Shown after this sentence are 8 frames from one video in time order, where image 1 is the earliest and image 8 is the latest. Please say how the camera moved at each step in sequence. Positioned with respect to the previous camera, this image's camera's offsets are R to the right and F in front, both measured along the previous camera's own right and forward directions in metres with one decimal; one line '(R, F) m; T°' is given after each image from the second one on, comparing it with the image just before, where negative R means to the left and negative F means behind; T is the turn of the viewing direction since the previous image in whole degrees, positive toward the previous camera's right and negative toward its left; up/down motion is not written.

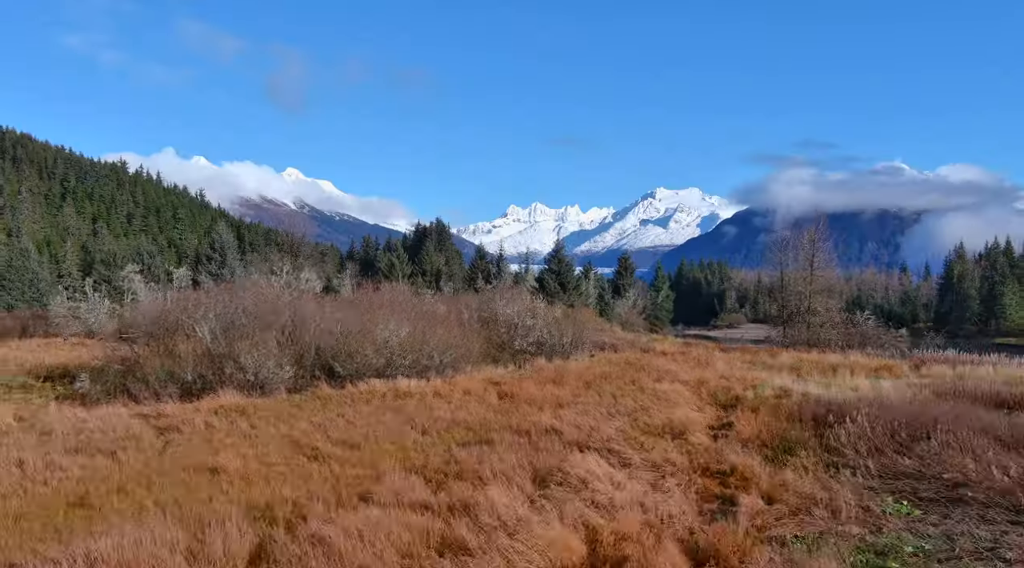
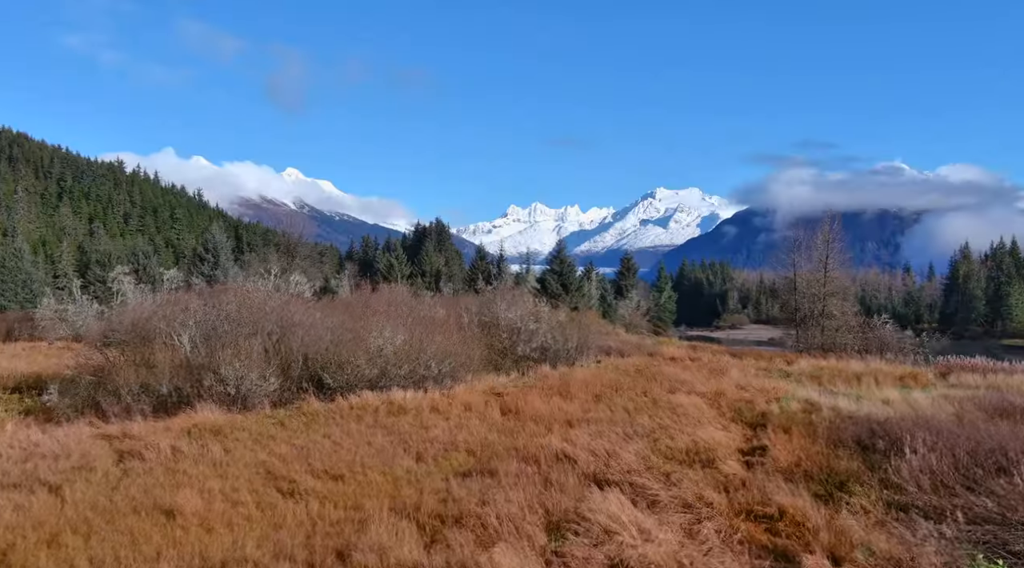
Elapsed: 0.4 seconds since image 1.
(-0.1, +1.8) m; 0°
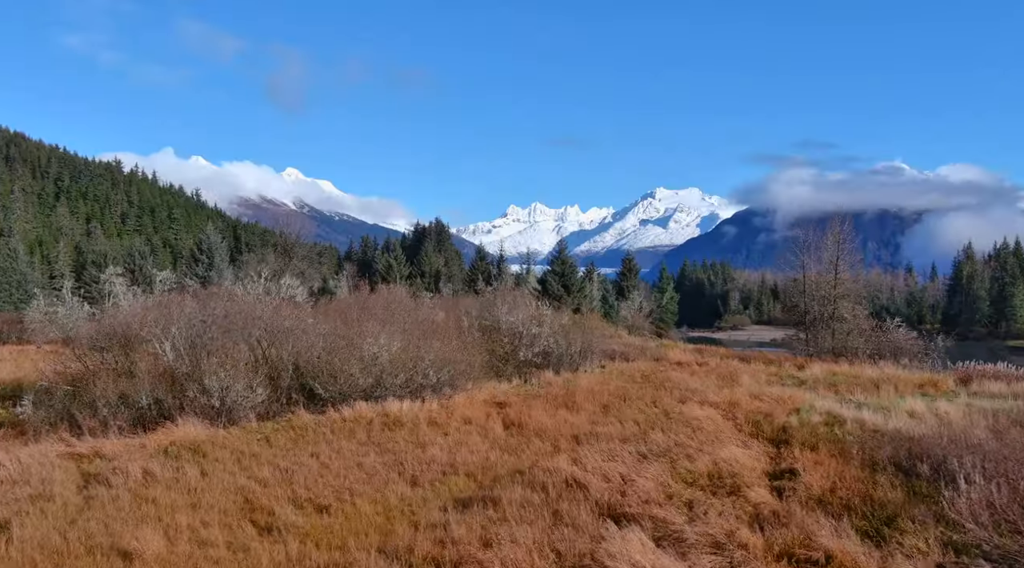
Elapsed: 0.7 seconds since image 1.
(-0.1, +1.3) m; 0°
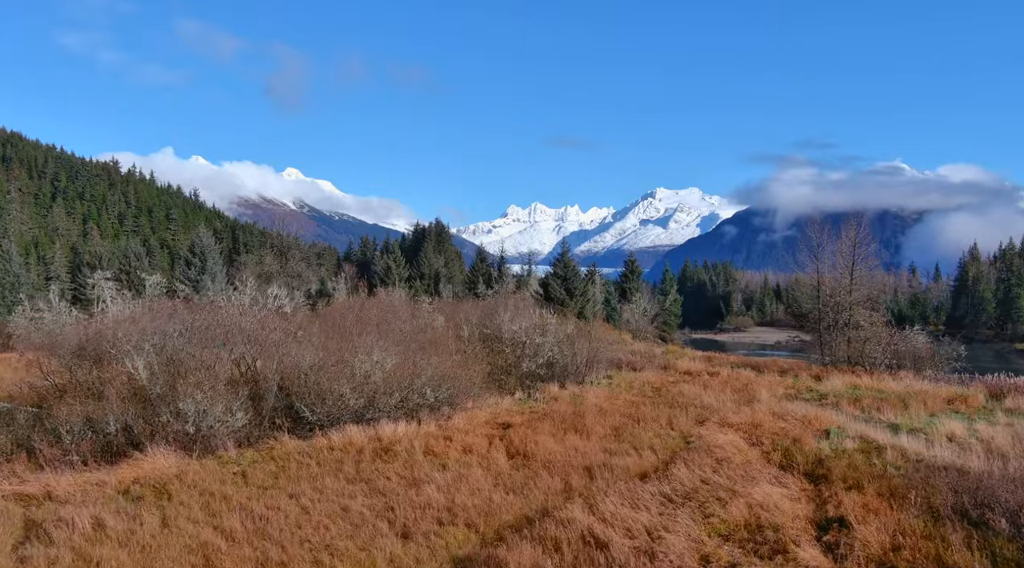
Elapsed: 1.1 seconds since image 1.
(-0.1, +1.7) m; 0°
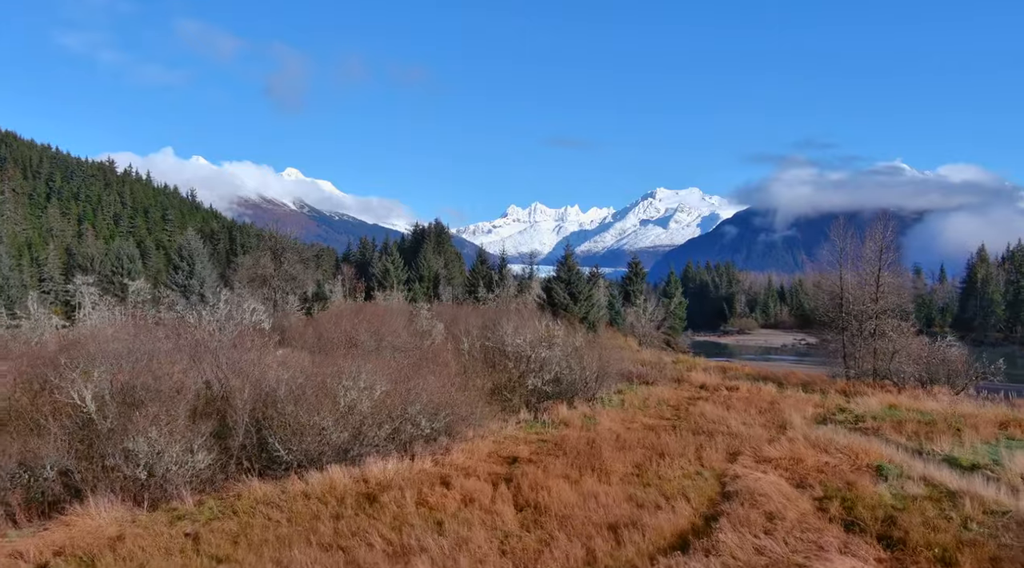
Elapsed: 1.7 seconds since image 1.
(-0.1, +2.6) m; 0°
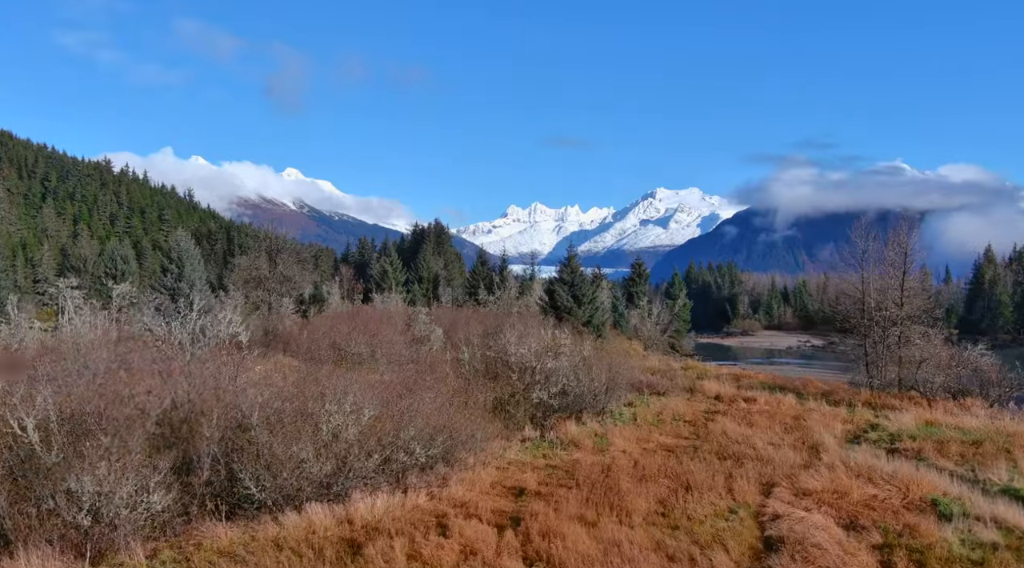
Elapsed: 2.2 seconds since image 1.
(-0.1, +2.1) m; 0°
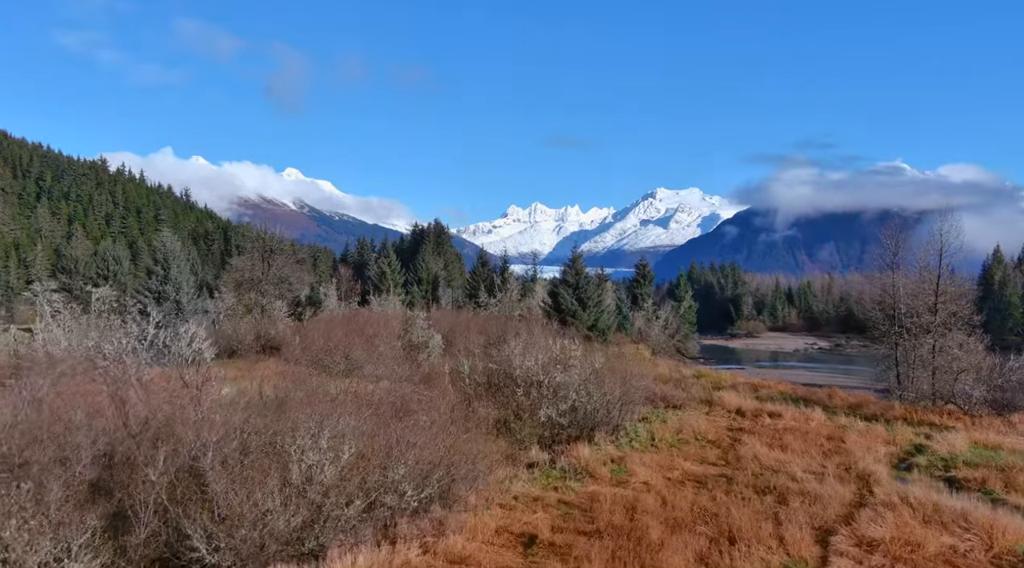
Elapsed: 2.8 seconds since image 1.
(-0.1, +2.6) m; 0°
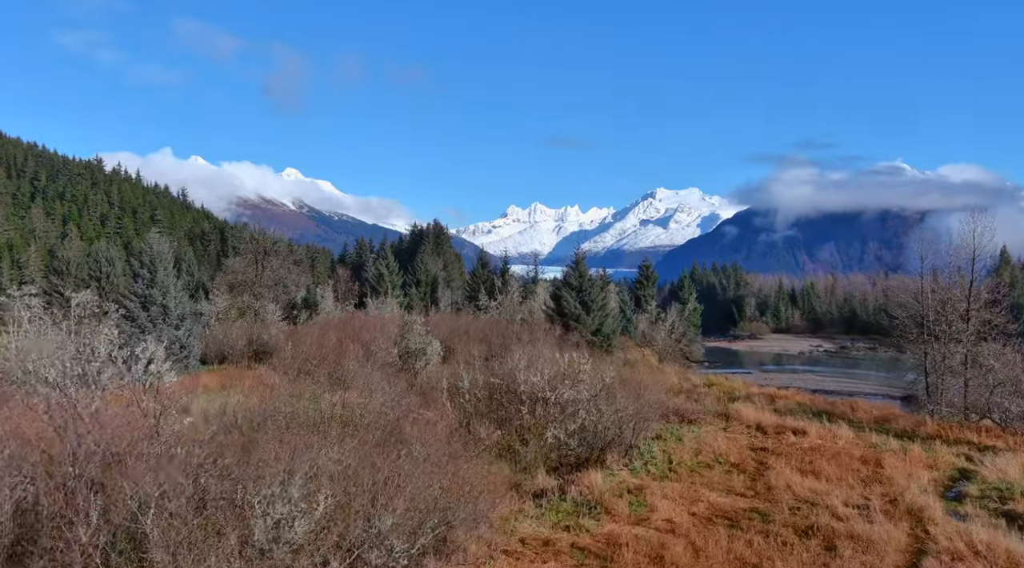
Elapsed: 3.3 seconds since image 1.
(-0.1, +2.2) m; 0°
